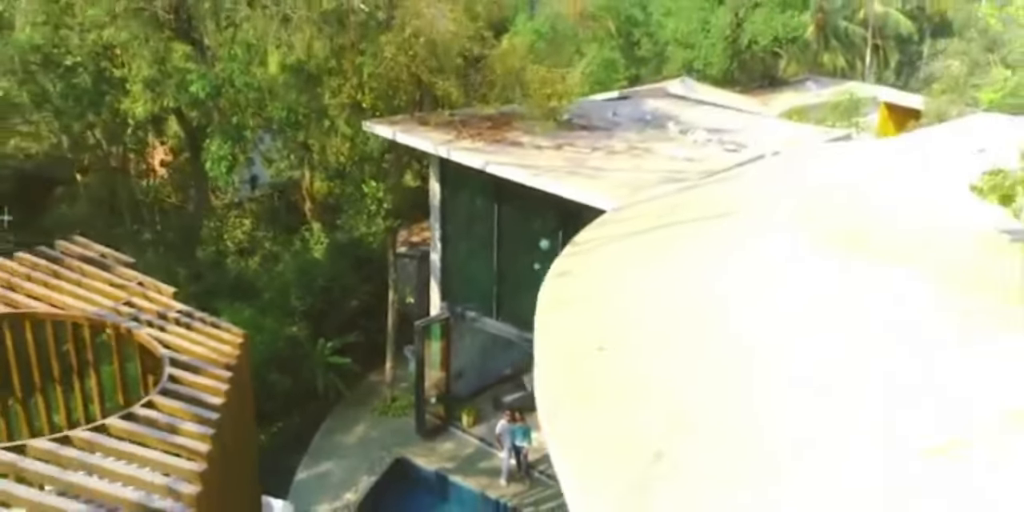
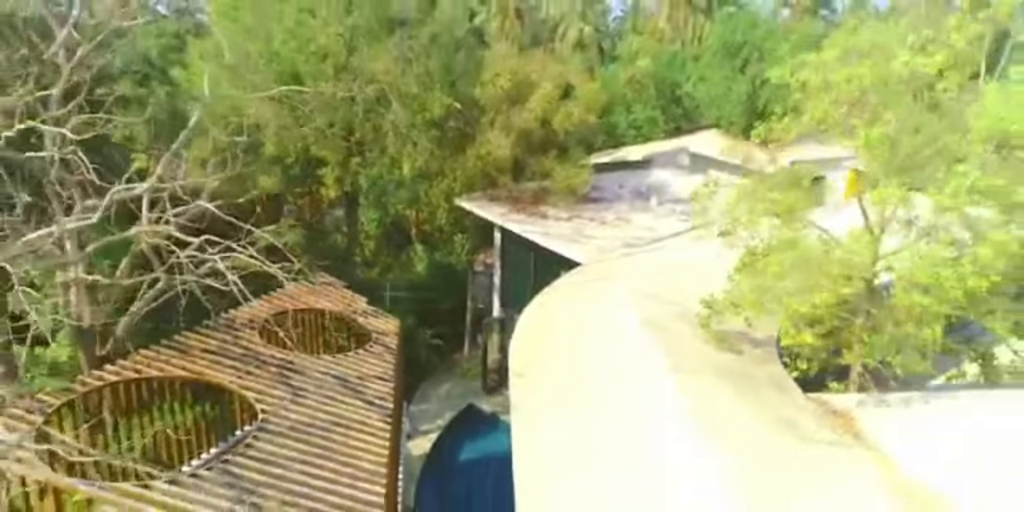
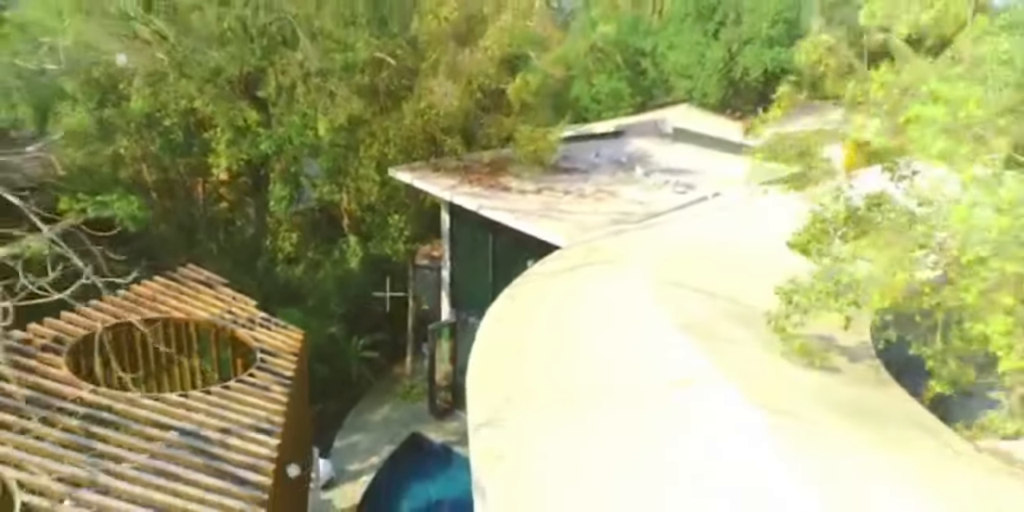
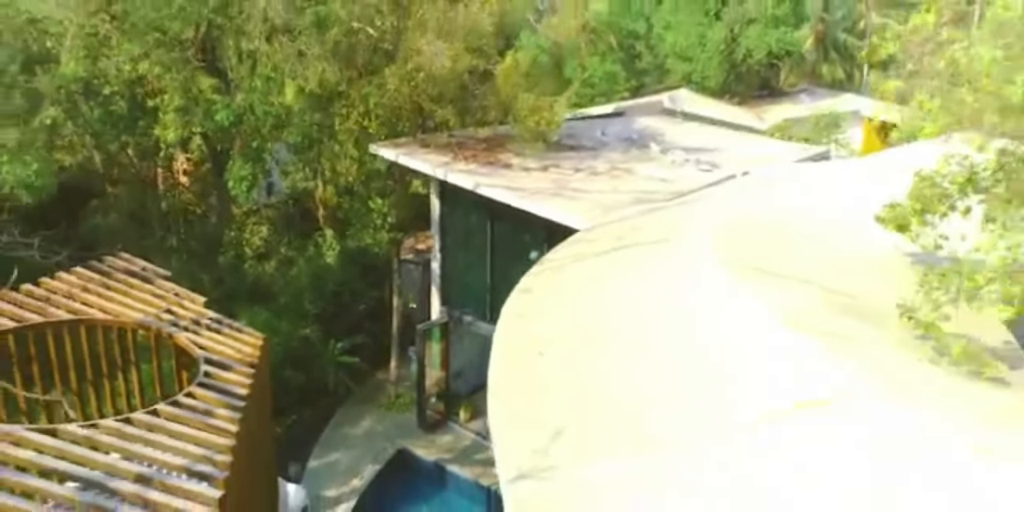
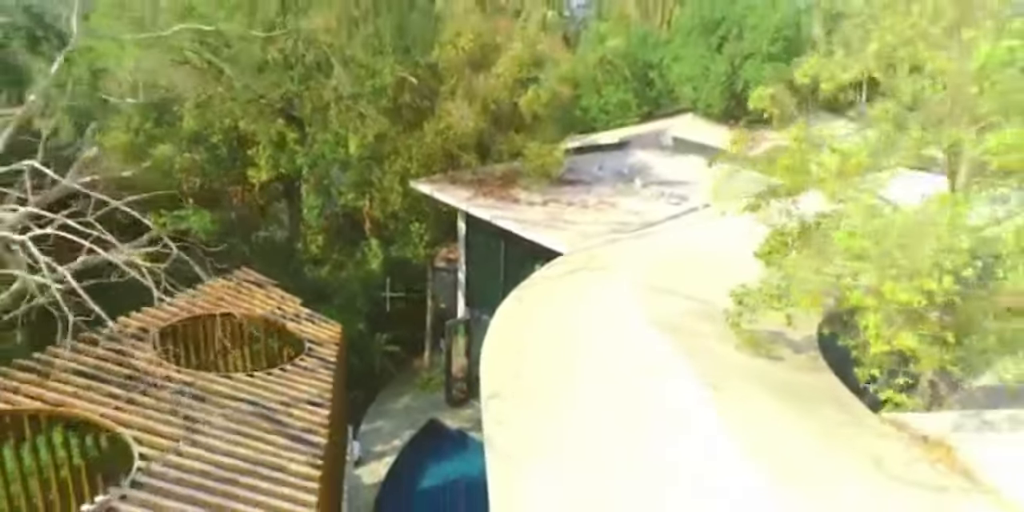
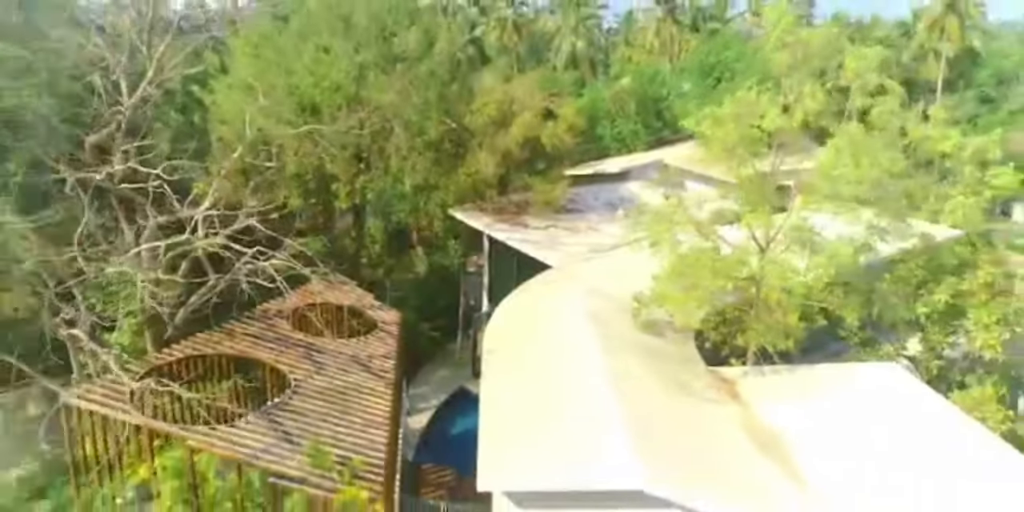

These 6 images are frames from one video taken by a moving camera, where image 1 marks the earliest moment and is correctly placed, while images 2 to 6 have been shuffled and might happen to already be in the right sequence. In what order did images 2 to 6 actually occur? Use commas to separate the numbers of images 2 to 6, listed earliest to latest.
4, 3, 5, 2, 6
